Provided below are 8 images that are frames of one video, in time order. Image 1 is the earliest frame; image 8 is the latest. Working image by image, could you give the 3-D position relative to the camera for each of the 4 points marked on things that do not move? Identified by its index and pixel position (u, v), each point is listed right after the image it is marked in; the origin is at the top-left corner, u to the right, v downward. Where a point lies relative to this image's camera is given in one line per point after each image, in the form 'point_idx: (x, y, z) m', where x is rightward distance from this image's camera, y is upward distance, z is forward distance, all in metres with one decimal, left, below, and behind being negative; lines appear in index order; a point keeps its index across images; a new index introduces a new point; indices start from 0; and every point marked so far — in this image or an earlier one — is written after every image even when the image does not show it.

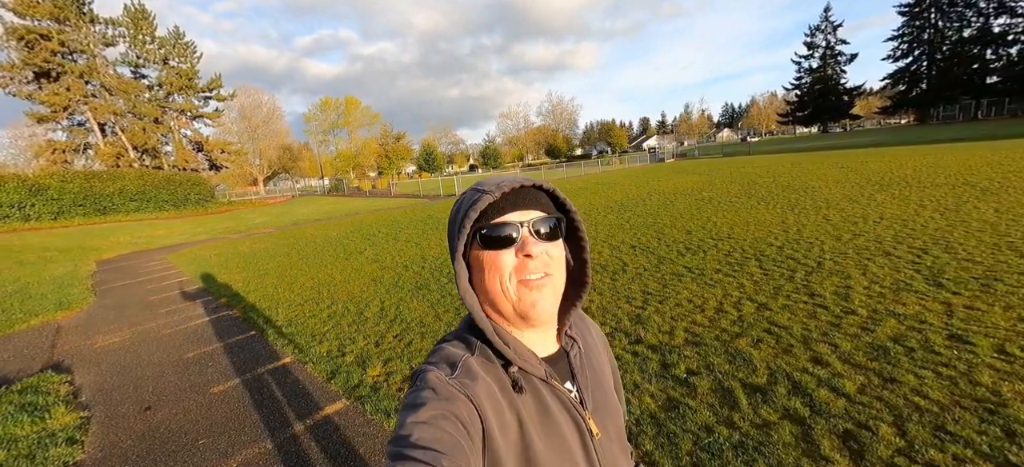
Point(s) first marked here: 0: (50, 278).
0: (-11.6, -1.1, +10.3) m
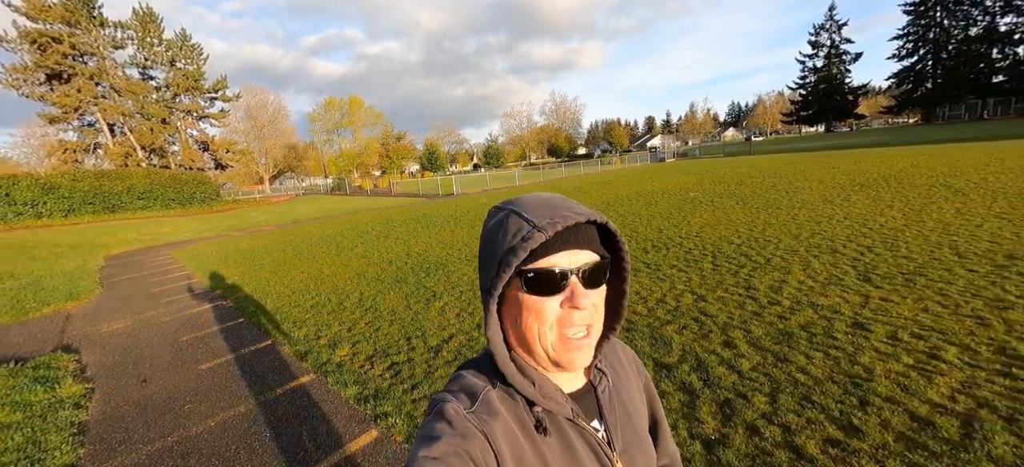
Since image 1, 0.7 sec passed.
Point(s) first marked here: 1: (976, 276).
0: (-12.0, -1.0, +10.9) m
1: (+5.8, -0.5, +5.1) m
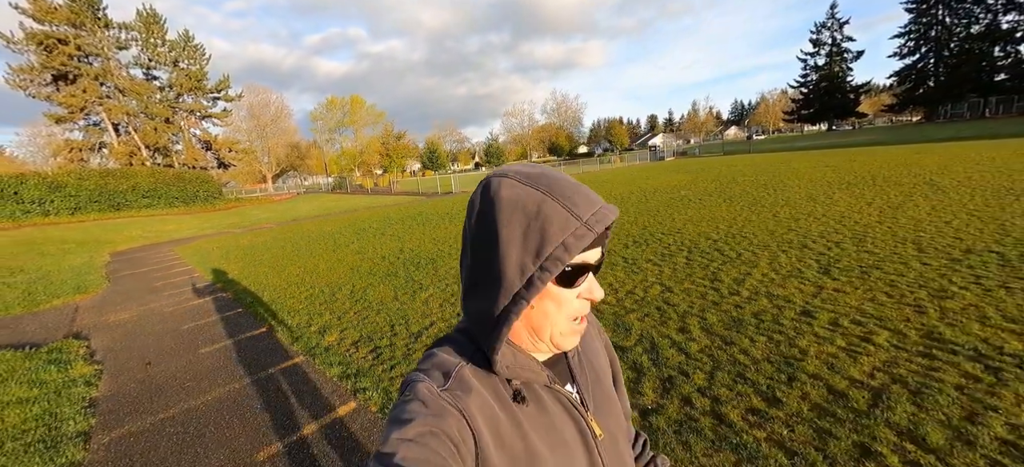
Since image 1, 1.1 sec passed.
0: (-12.2, -0.9, +11.3) m
1: (+5.5, -0.5, +5.4) m
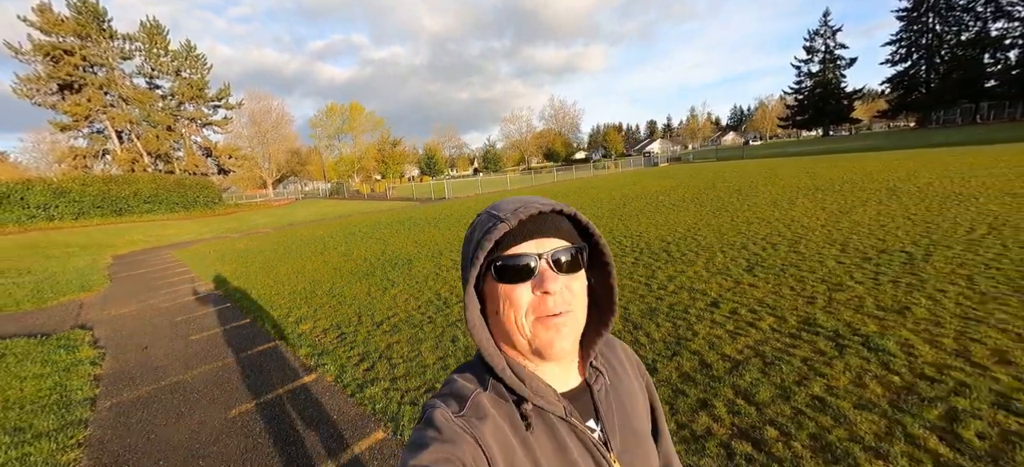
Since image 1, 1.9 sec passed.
0: (-12.9, -1.0, +12.0) m
1: (+4.9, -0.5, +6.0) m
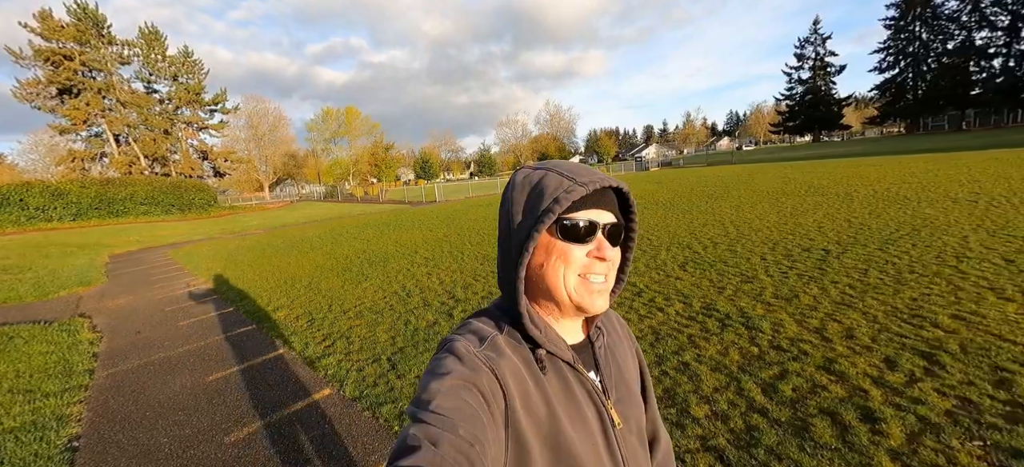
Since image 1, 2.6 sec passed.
0: (-13.6, -1.0, +12.7) m
1: (+4.1, -0.5, +6.8) m
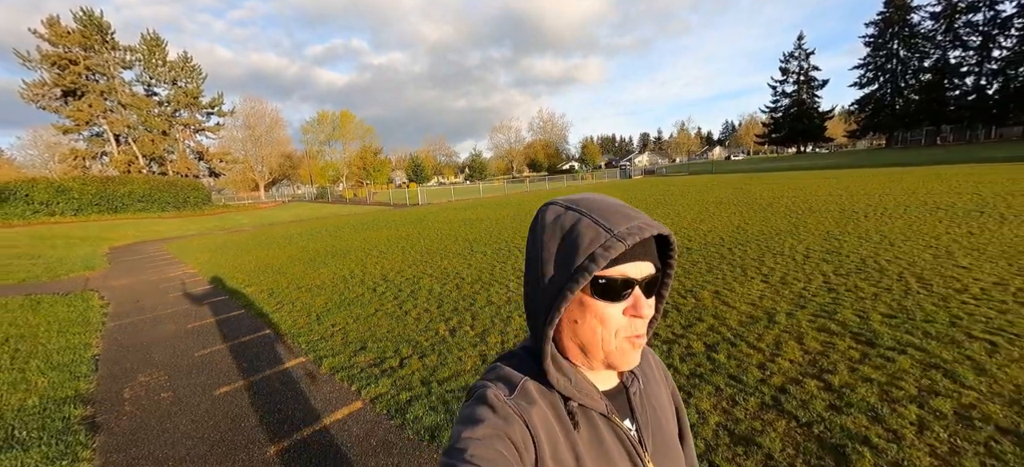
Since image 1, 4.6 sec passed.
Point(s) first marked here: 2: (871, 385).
0: (-15.3, -0.7, +14.4) m
1: (+2.5, -0.5, +8.6) m
2: (+3.1, -1.3, +3.6) m
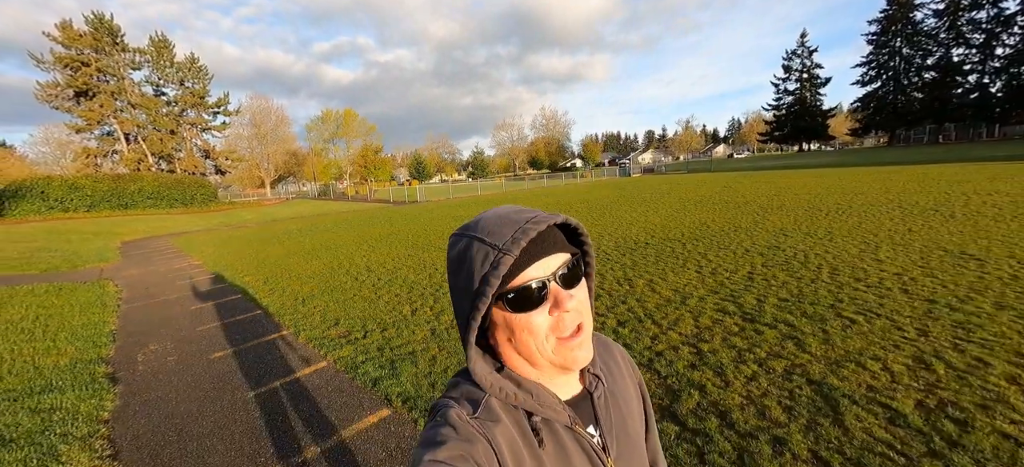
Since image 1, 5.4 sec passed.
0: (-15.9, -0.6, +15.5) m
1: (+1.8, -0.4, +9.5) m
2: (+2.4, -1.3, +4.4) m
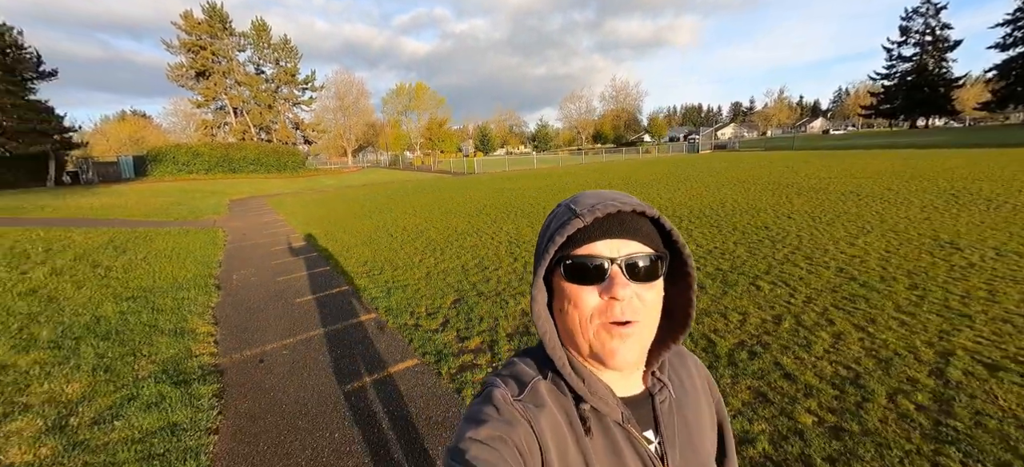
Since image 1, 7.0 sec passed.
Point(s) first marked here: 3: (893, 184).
0: (-14.4, +1.4, +19.5) m
1: (+2.0, +0.3, +10.7) m
2: (+1.7, -0.9, +5.7) m
3: (+14.9, +1.9, +15.8) m
